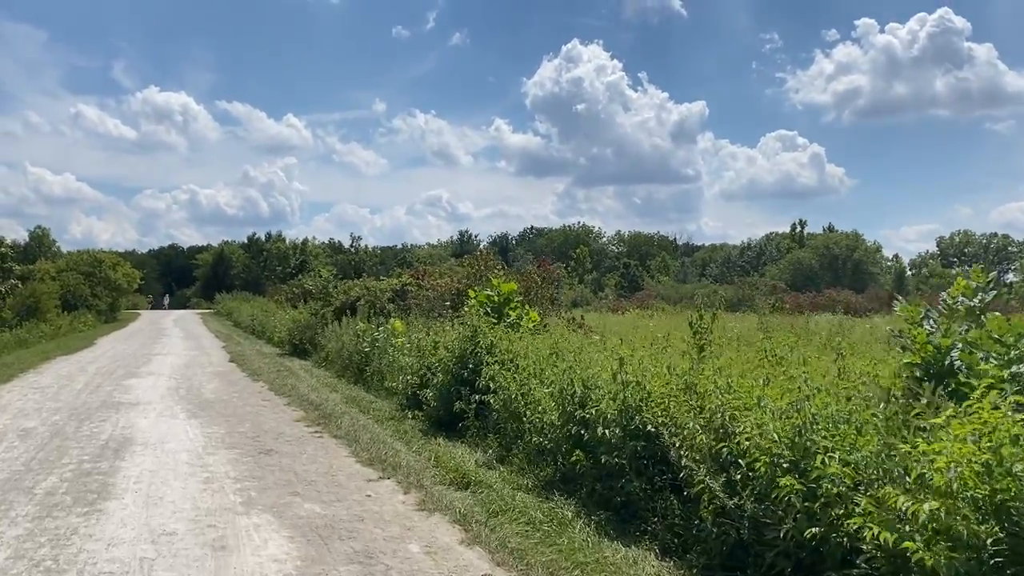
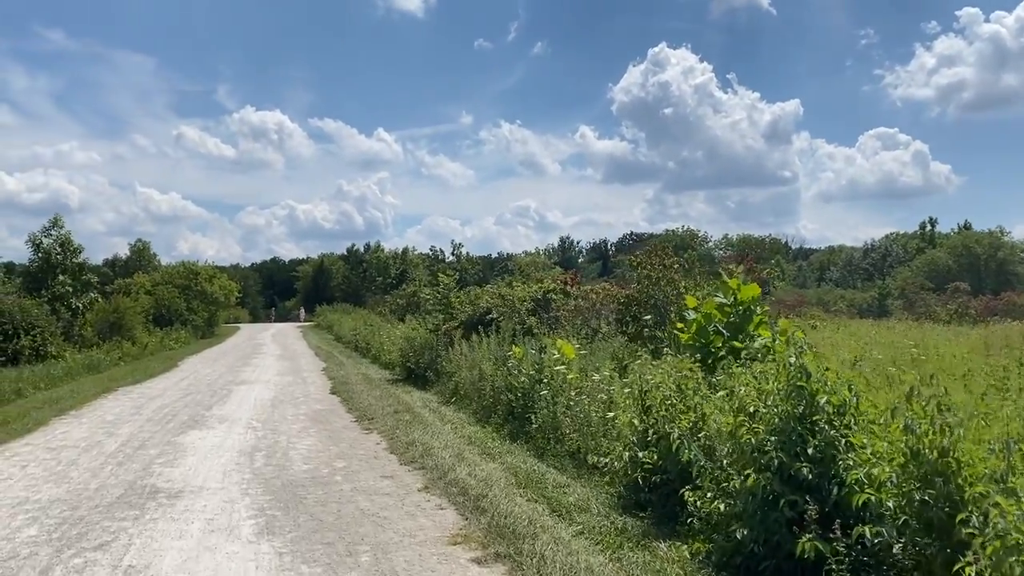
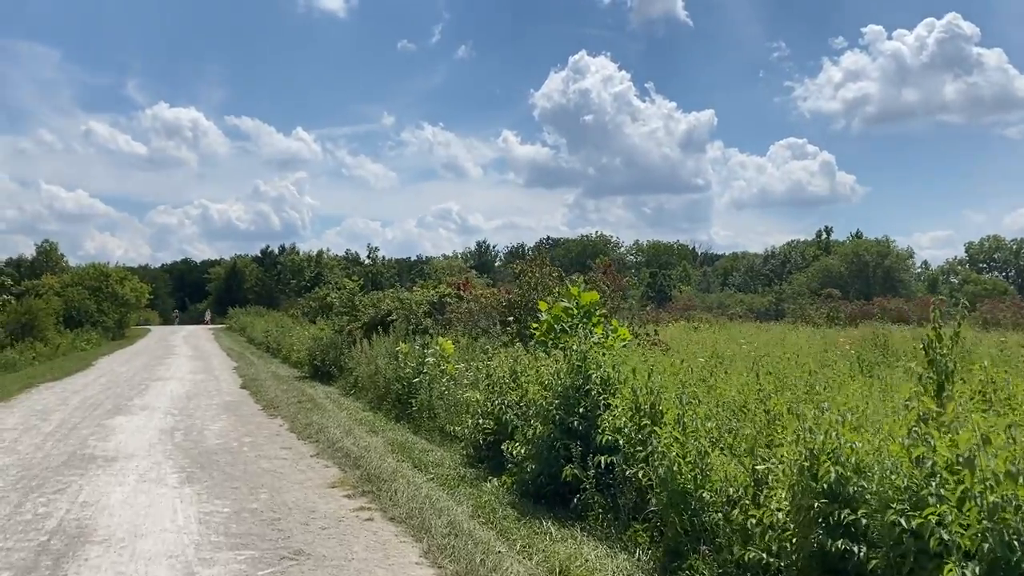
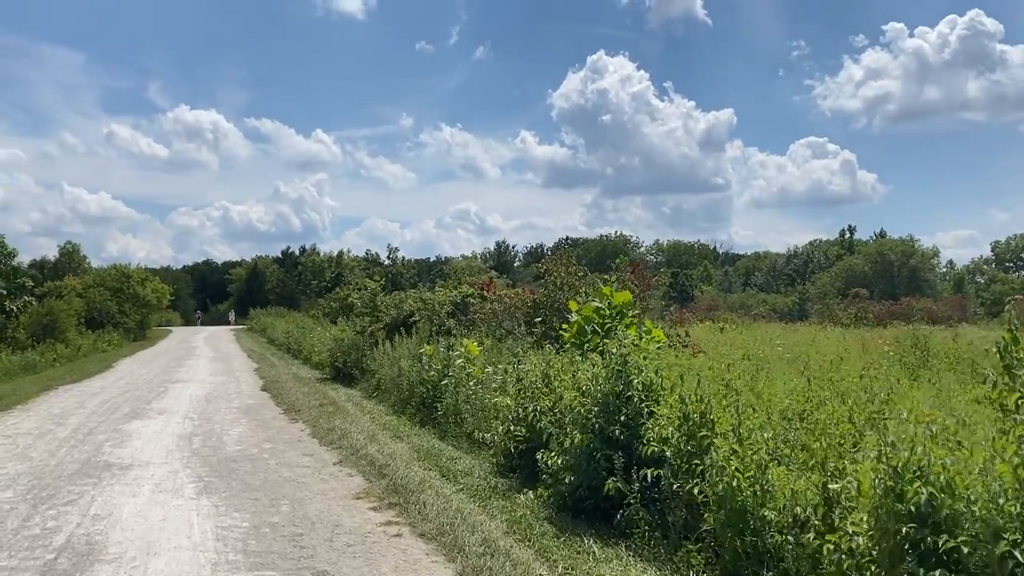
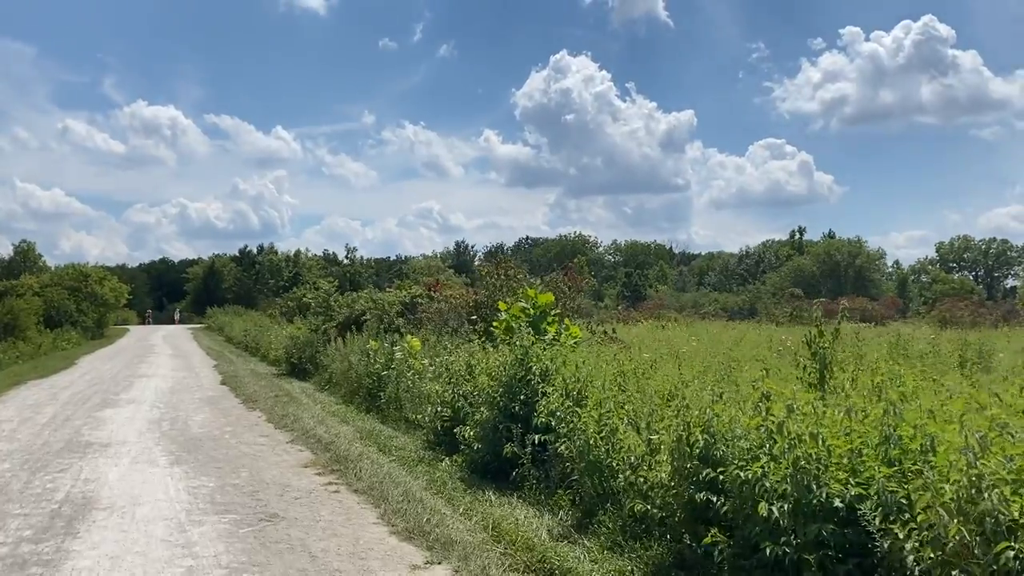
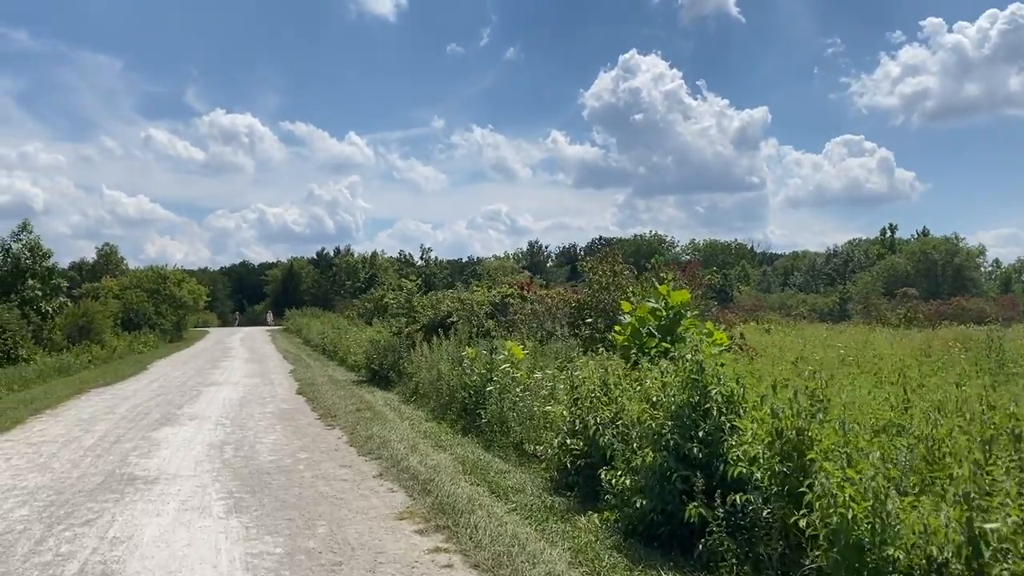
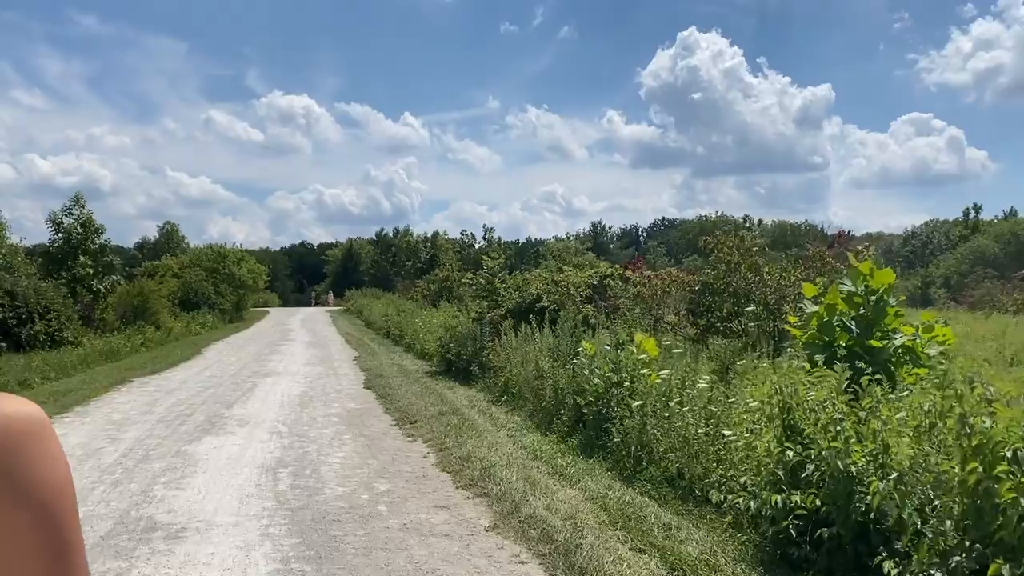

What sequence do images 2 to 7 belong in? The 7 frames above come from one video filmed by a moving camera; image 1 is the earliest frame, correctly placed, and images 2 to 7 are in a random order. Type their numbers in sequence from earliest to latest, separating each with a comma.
5, 3, 4, 6, 2, 7
